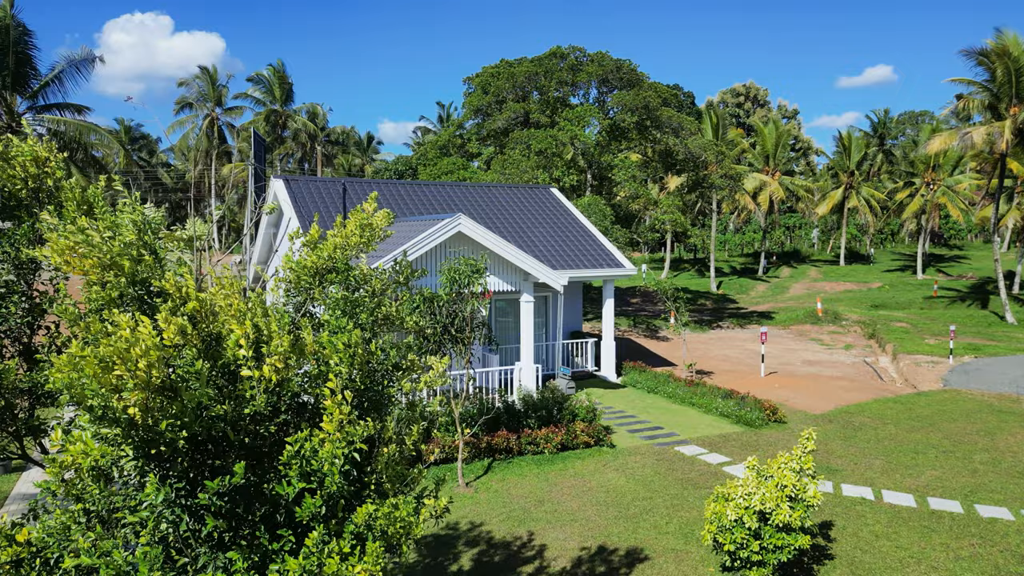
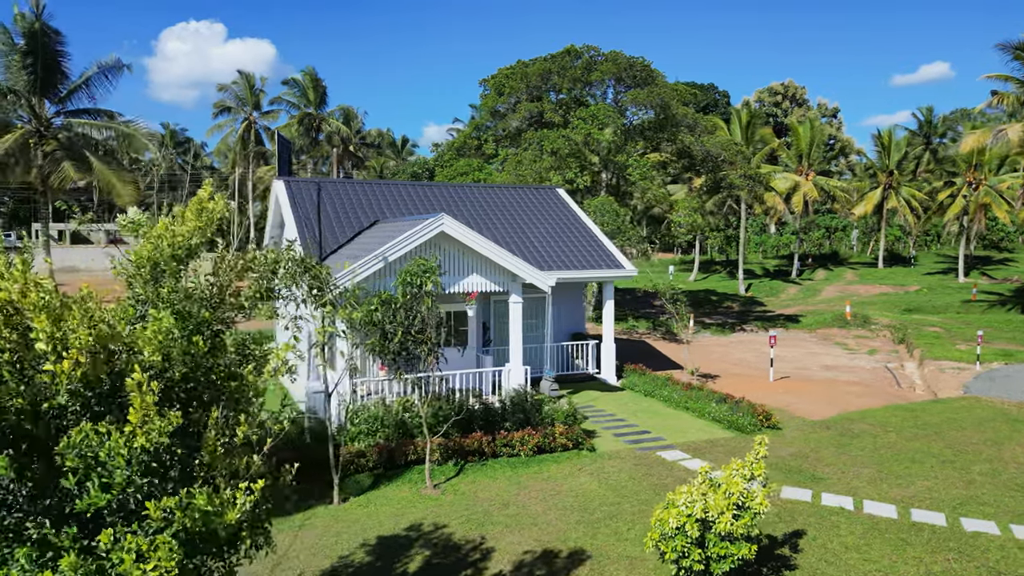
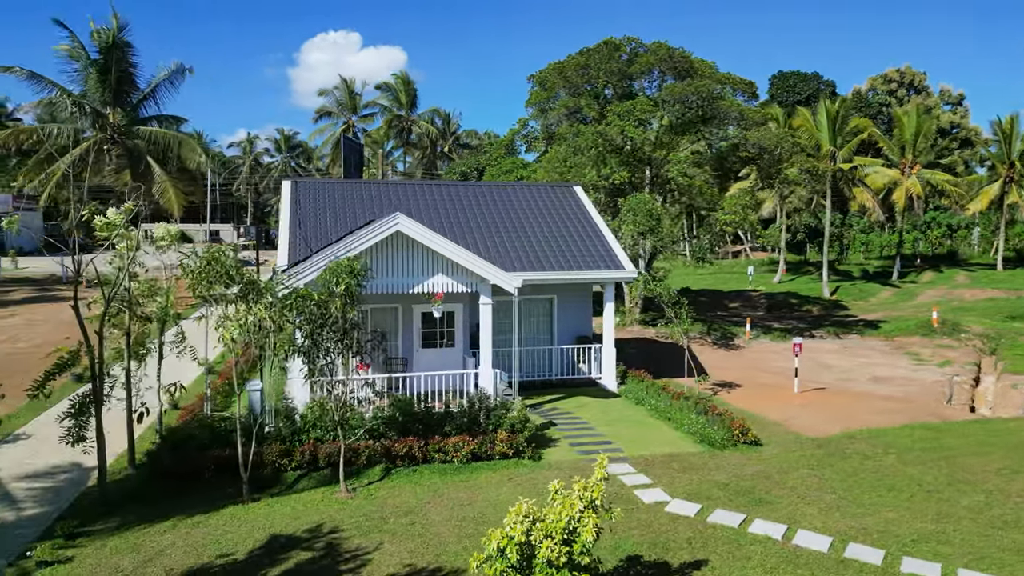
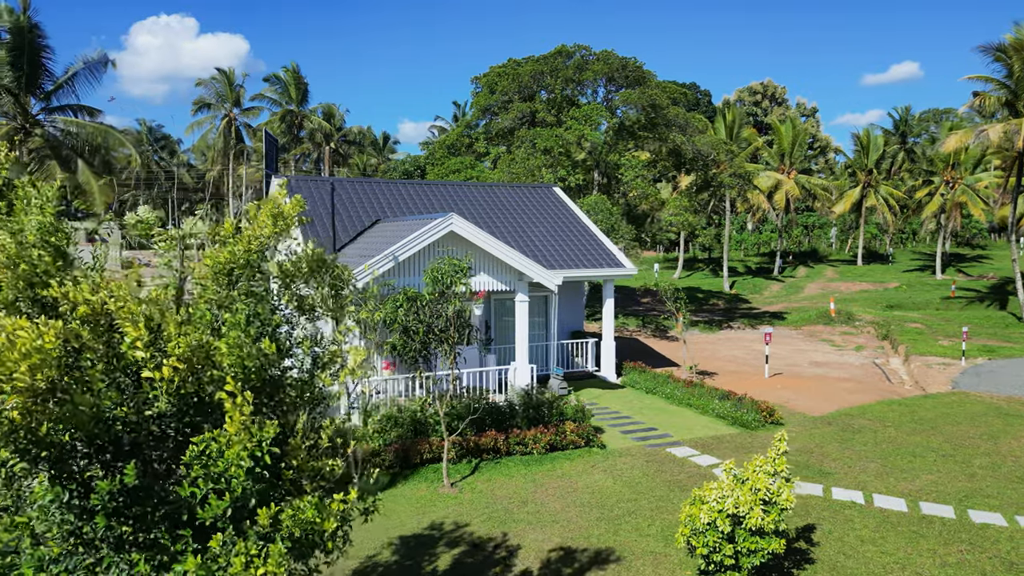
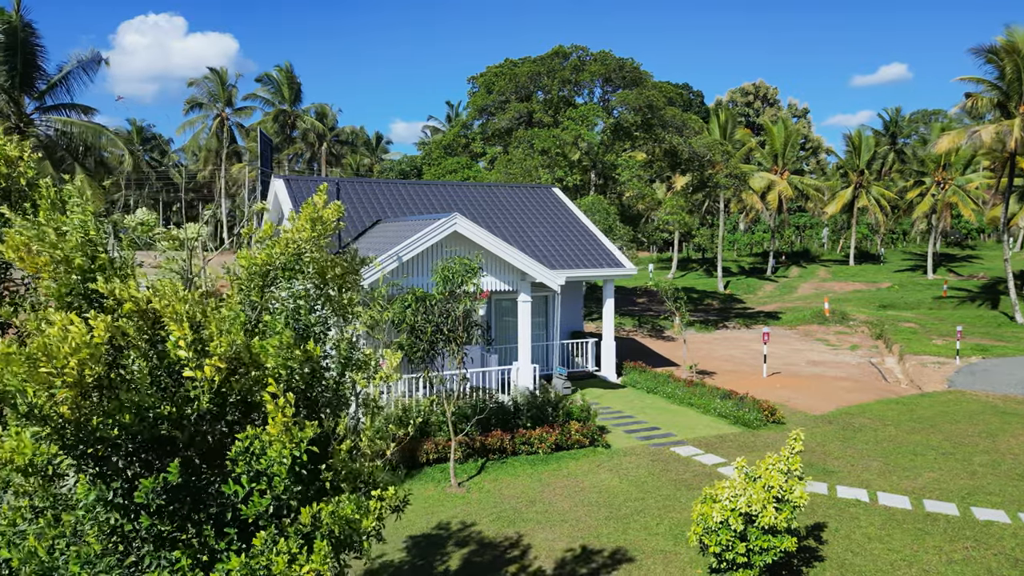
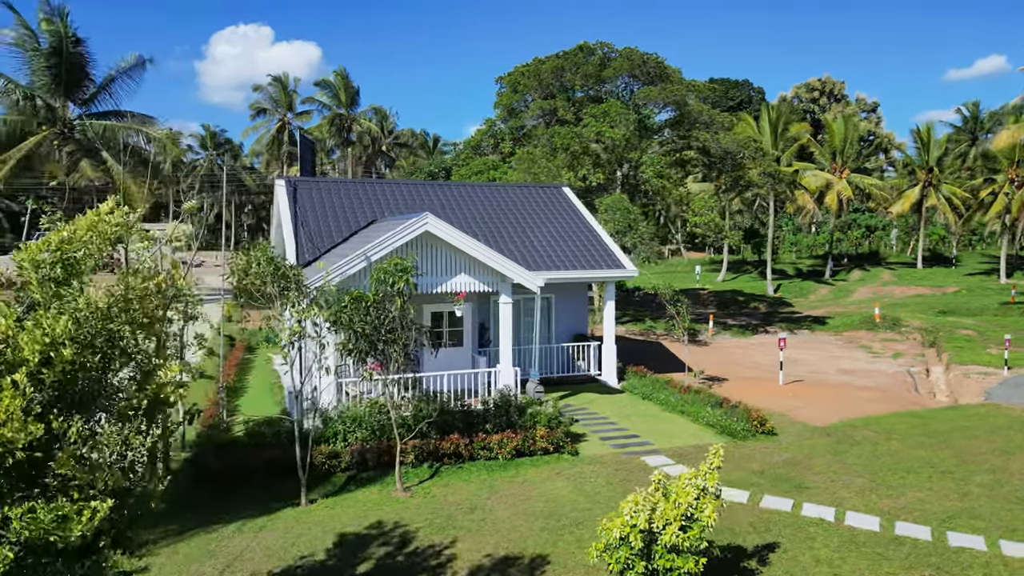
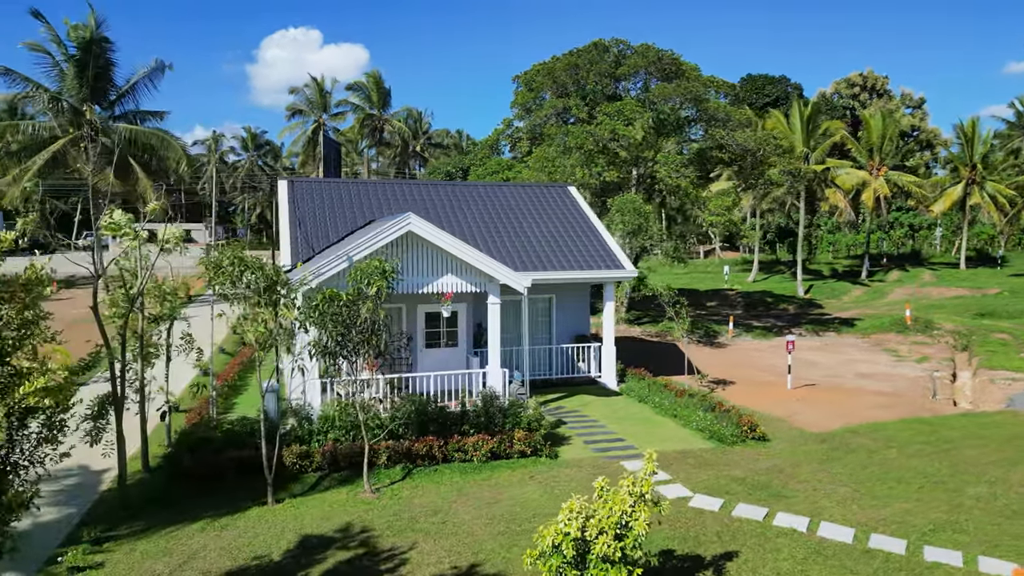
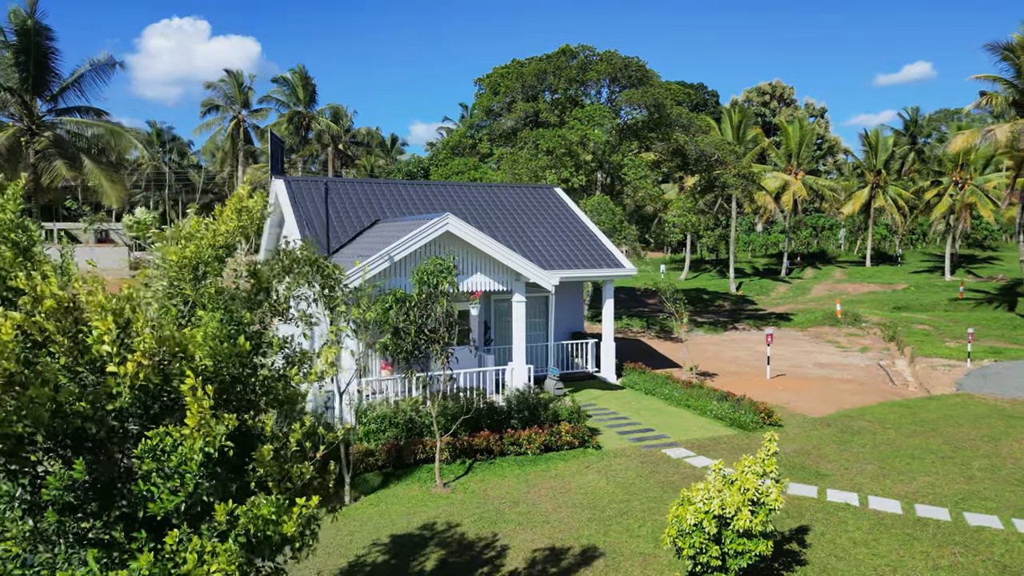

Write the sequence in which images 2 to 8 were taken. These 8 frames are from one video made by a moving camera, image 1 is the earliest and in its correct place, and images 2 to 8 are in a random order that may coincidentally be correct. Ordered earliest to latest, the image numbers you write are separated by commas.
5, 4, 8, 2, 6, 7, 3
